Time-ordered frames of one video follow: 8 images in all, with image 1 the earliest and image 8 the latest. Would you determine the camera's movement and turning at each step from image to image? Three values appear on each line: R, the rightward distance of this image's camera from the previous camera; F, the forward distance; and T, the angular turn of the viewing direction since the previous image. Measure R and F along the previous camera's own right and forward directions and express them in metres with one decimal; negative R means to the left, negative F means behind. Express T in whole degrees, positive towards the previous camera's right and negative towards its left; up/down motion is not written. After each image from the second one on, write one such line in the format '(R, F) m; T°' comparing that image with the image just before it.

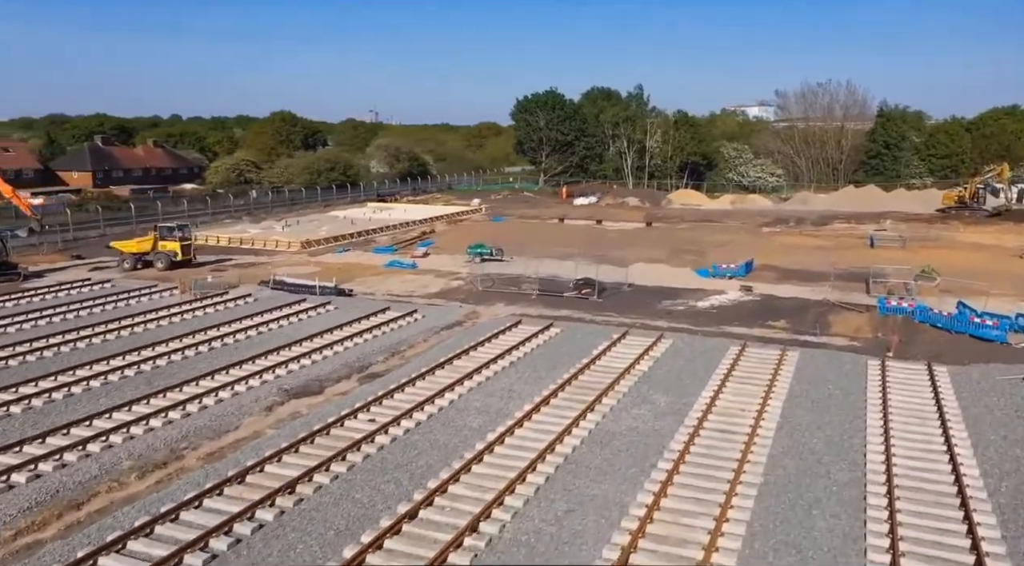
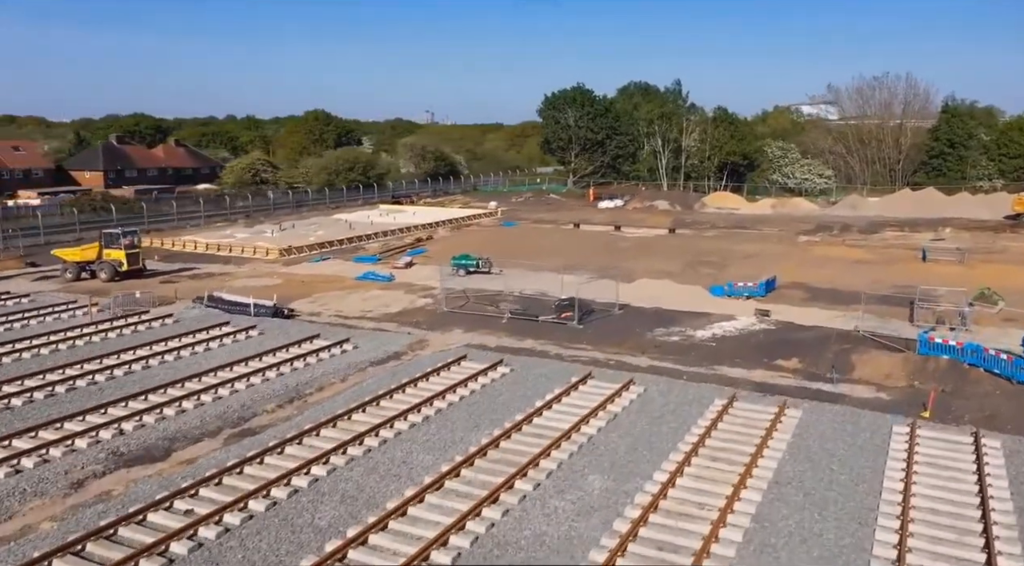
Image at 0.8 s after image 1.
(+2.3, +3.8) m; -4°
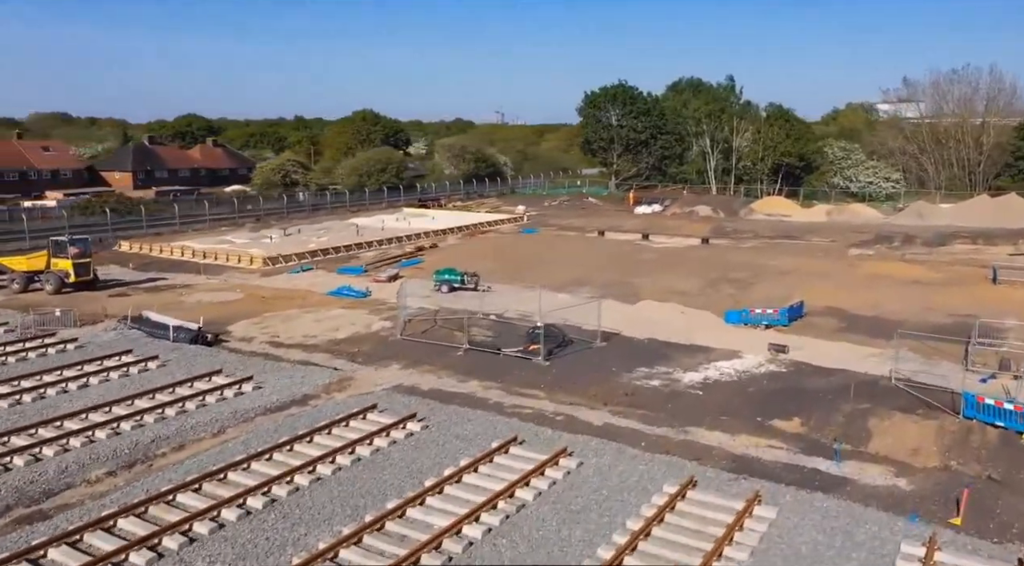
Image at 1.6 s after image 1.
(+2.5, +3.5) m; -5°
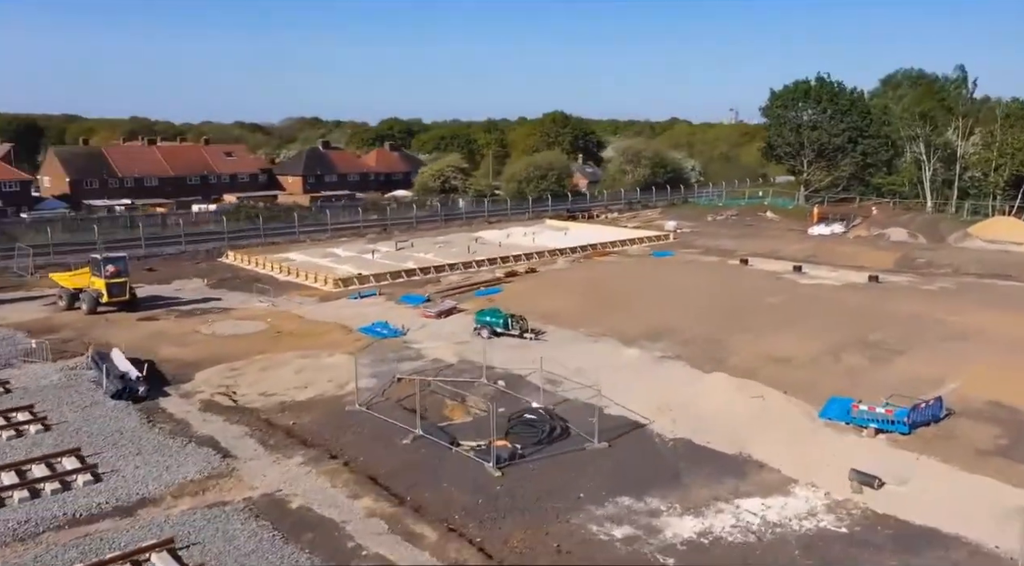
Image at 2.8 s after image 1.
(+4.2, +5.3) m; -16°
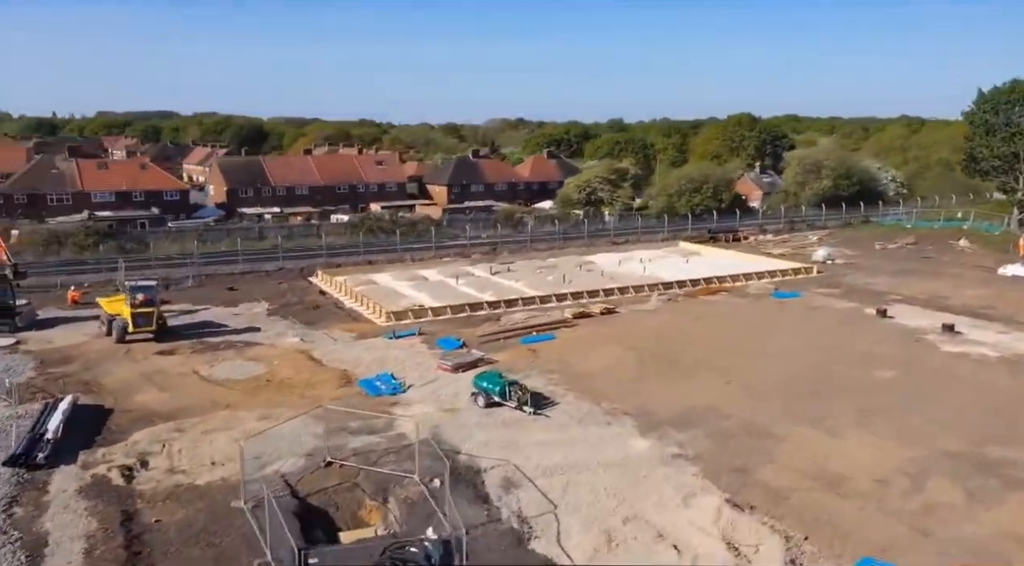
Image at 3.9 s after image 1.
(+4.4, +4.0) m; -15°
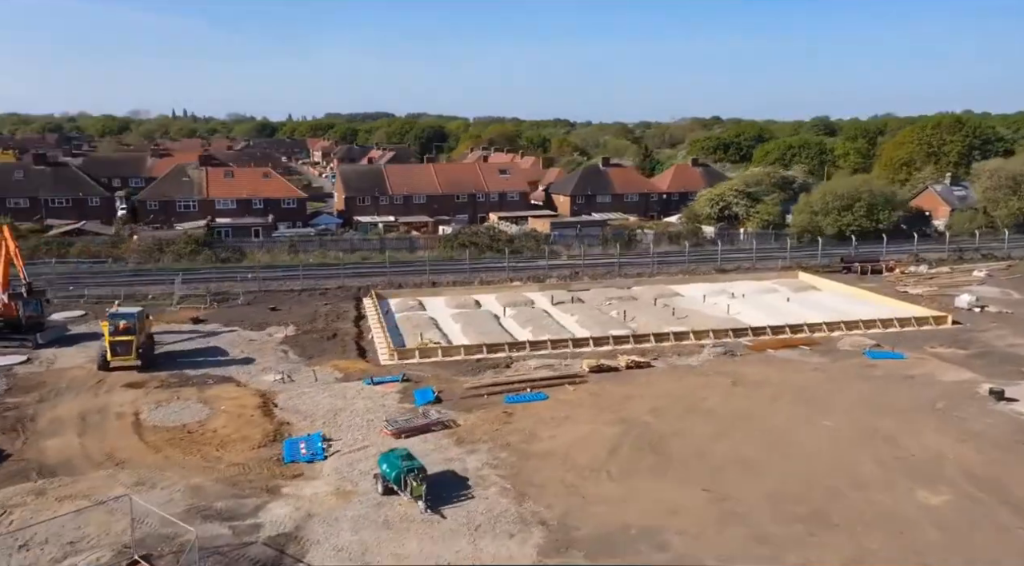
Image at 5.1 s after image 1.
(+5.1, +4.0) m; -14°
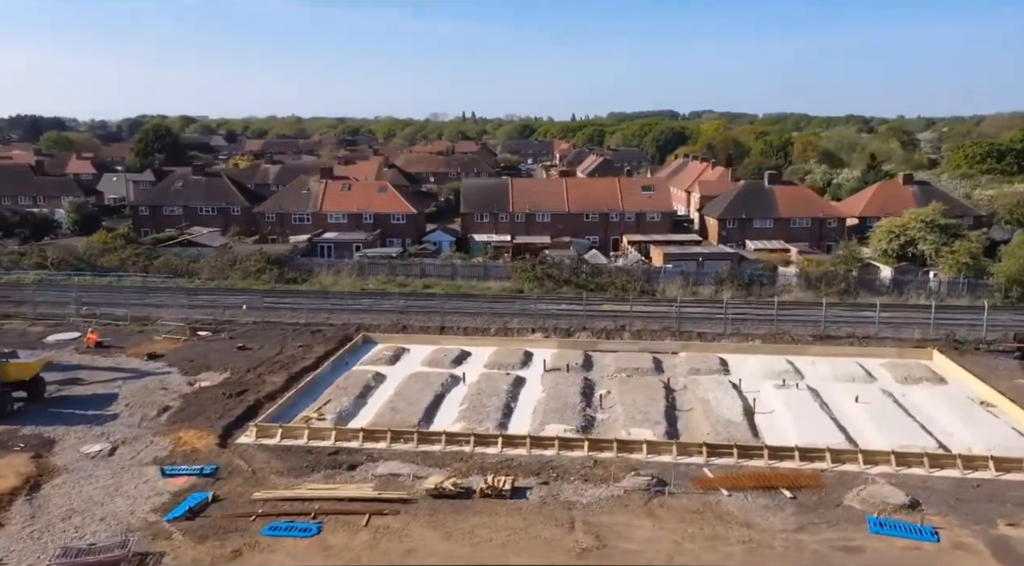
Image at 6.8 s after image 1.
(+9.1, +7.4) m; -20°
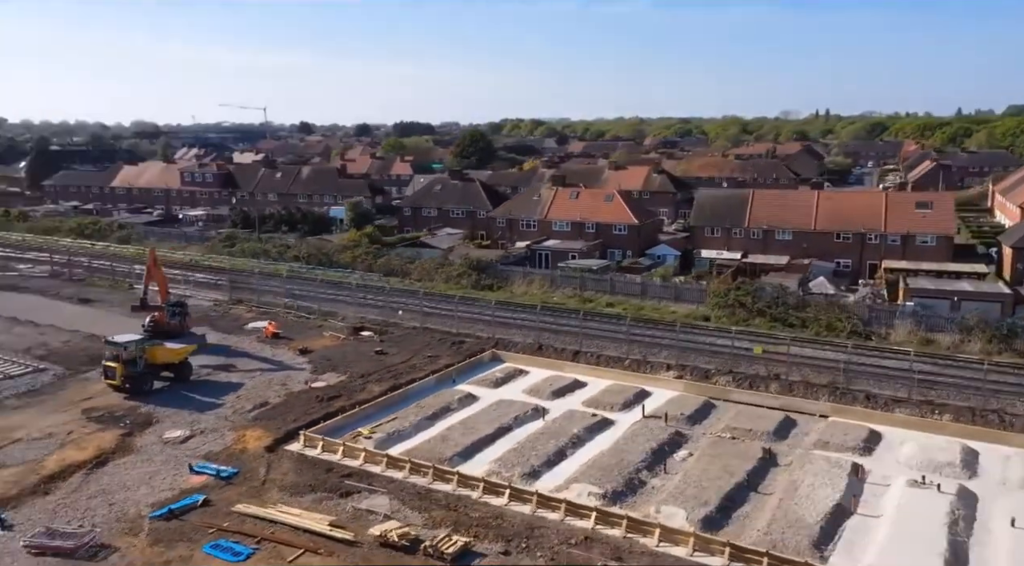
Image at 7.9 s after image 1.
(+6.5, +3.4) m; -24°
